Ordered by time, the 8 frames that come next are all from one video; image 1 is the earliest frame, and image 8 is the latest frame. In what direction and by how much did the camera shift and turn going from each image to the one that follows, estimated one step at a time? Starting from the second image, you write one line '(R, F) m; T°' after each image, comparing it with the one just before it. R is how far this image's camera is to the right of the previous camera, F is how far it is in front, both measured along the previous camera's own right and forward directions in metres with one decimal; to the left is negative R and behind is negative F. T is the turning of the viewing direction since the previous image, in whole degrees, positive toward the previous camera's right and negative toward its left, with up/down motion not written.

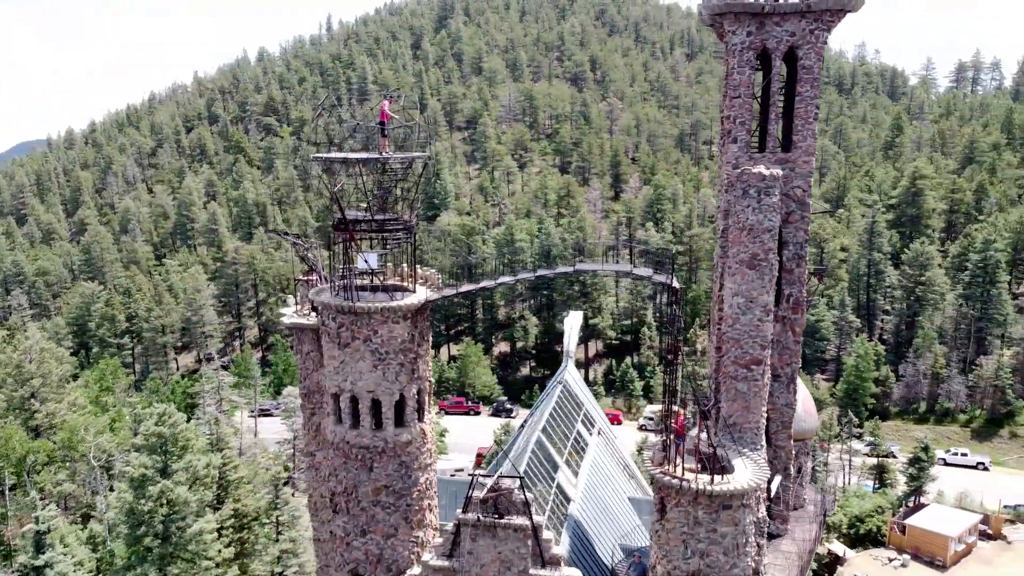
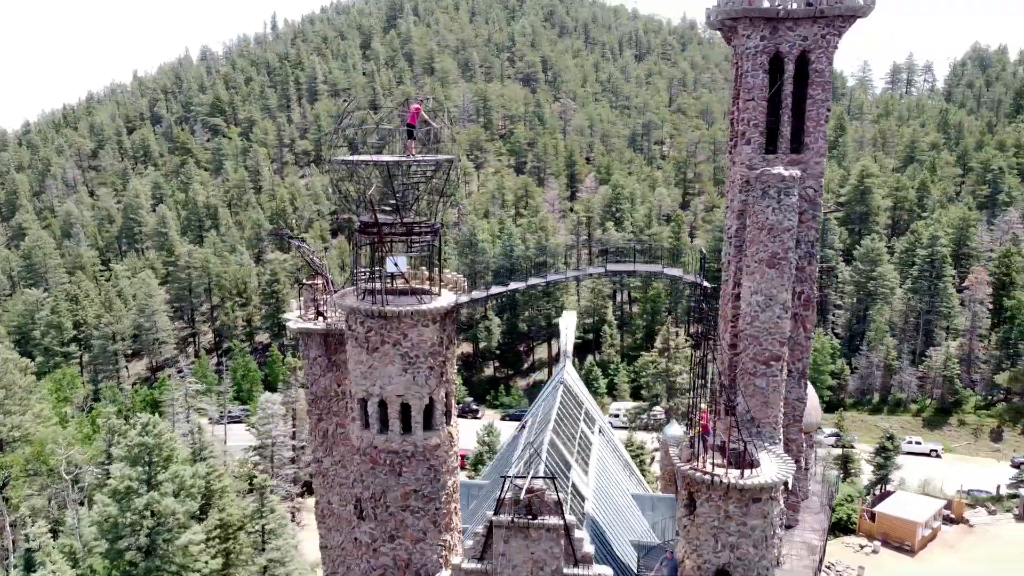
(-1.7, 0.0) m; +4°
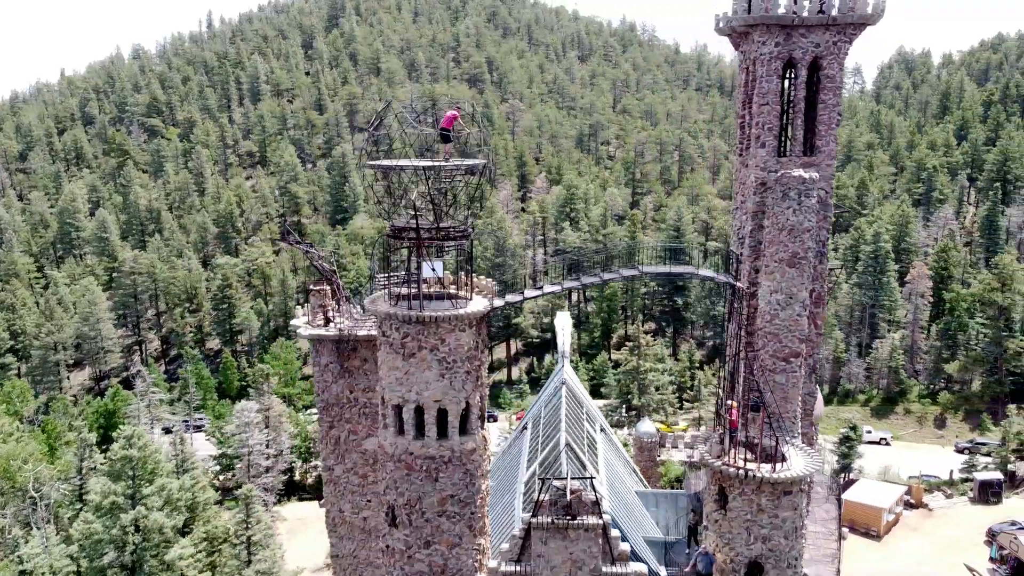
(-2.0, 0.0) m; +5°
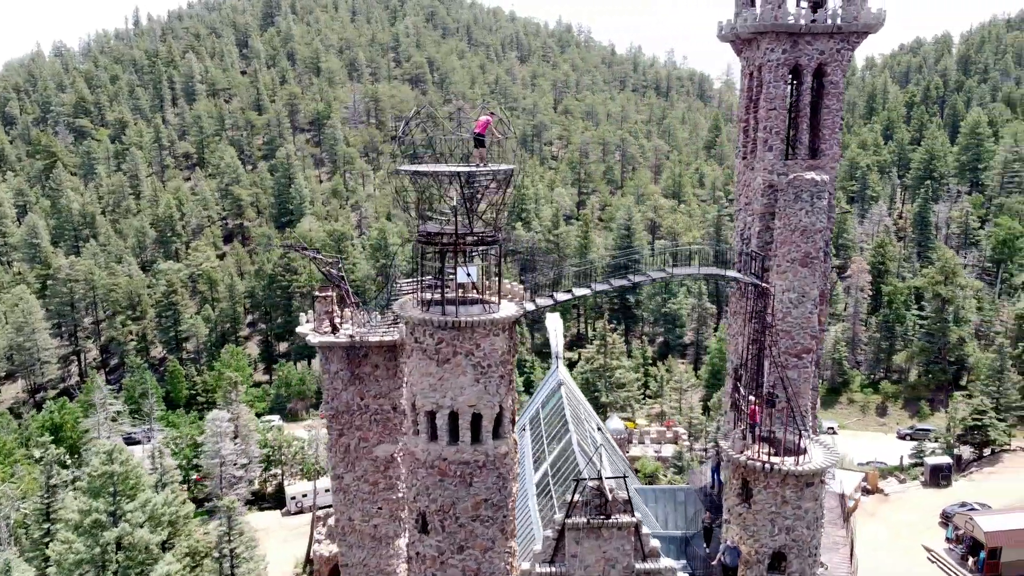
(-2.0, 0.0) m; +5°
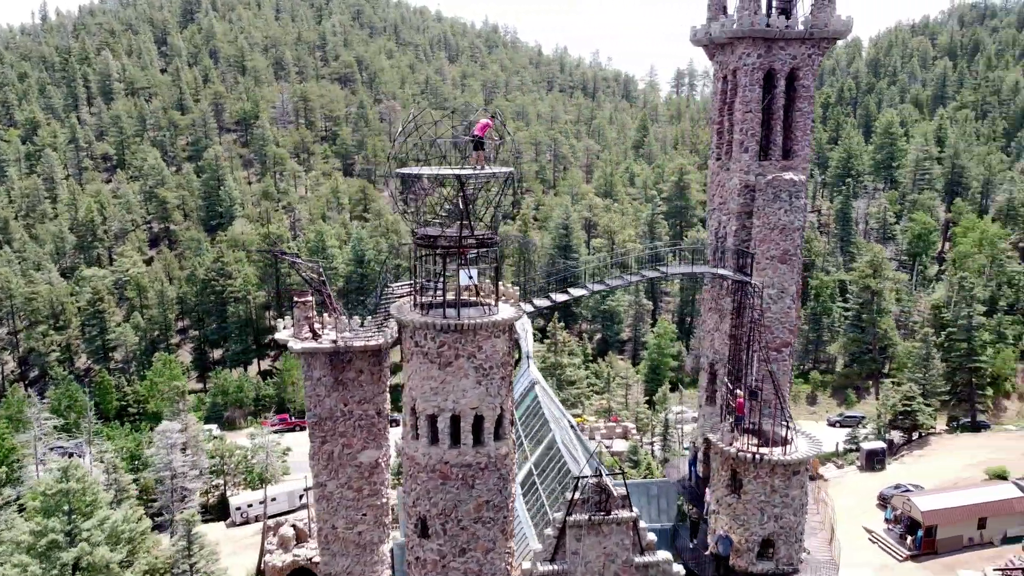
(-1.5, 0.0) m; +5°
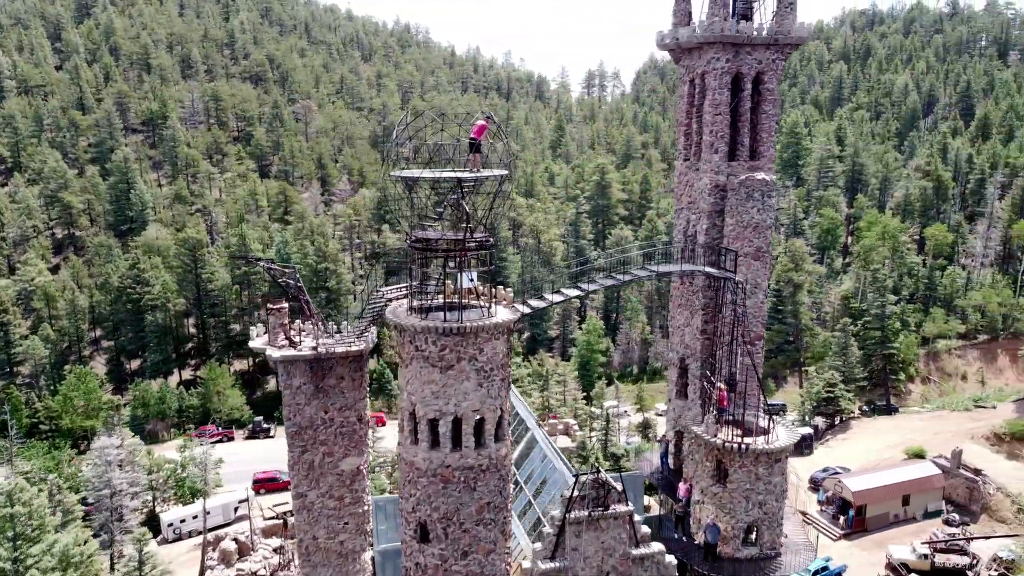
(-1.8, 0.0) m; +6°
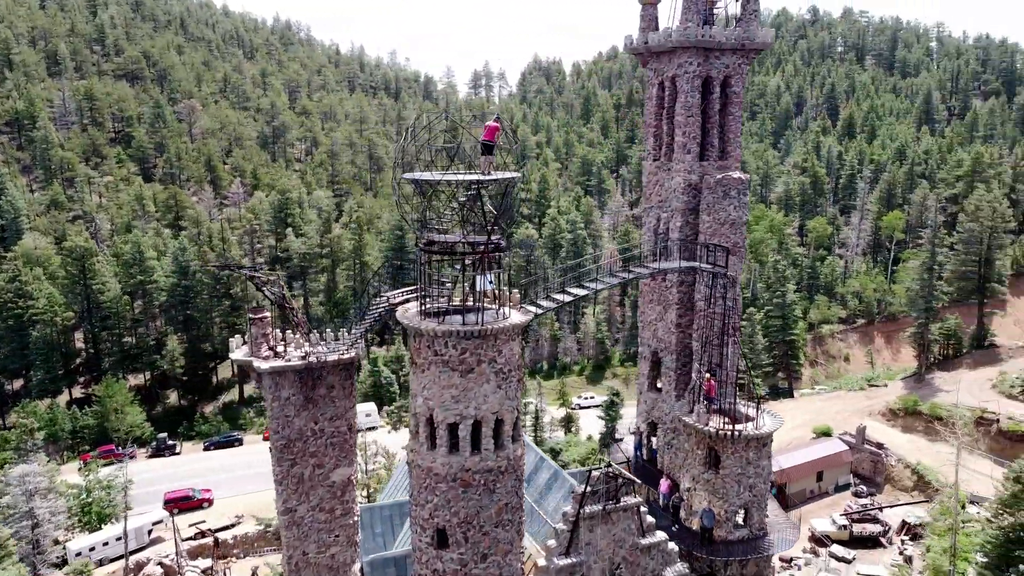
(-2.7, +0.1) m; +8°
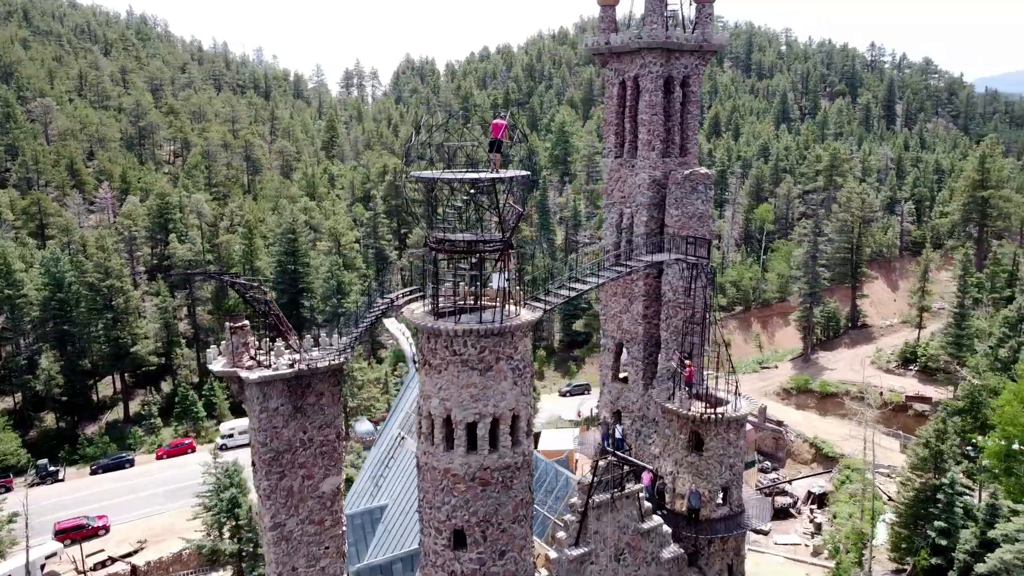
(-2.9, +0.1) m; +9°
